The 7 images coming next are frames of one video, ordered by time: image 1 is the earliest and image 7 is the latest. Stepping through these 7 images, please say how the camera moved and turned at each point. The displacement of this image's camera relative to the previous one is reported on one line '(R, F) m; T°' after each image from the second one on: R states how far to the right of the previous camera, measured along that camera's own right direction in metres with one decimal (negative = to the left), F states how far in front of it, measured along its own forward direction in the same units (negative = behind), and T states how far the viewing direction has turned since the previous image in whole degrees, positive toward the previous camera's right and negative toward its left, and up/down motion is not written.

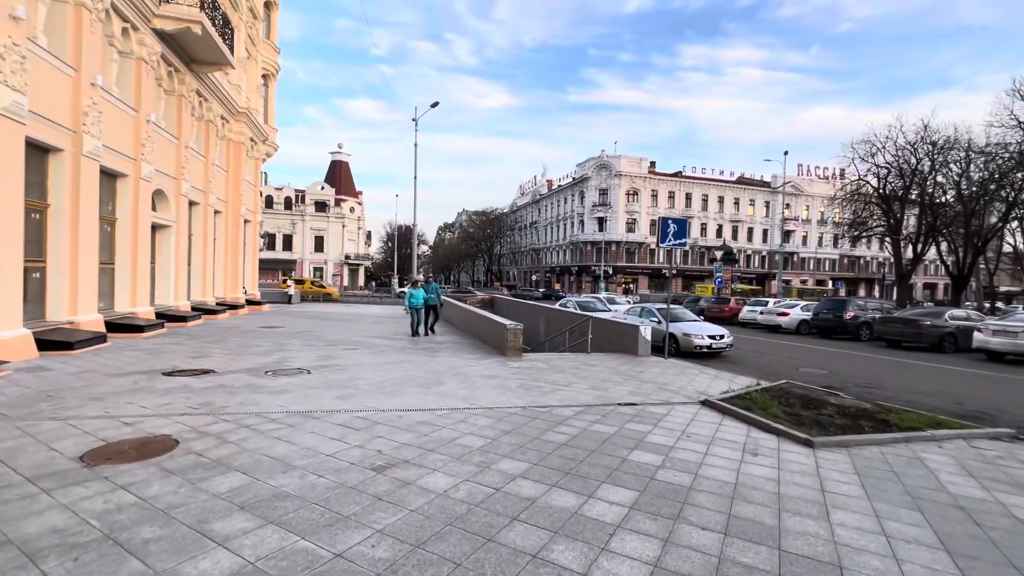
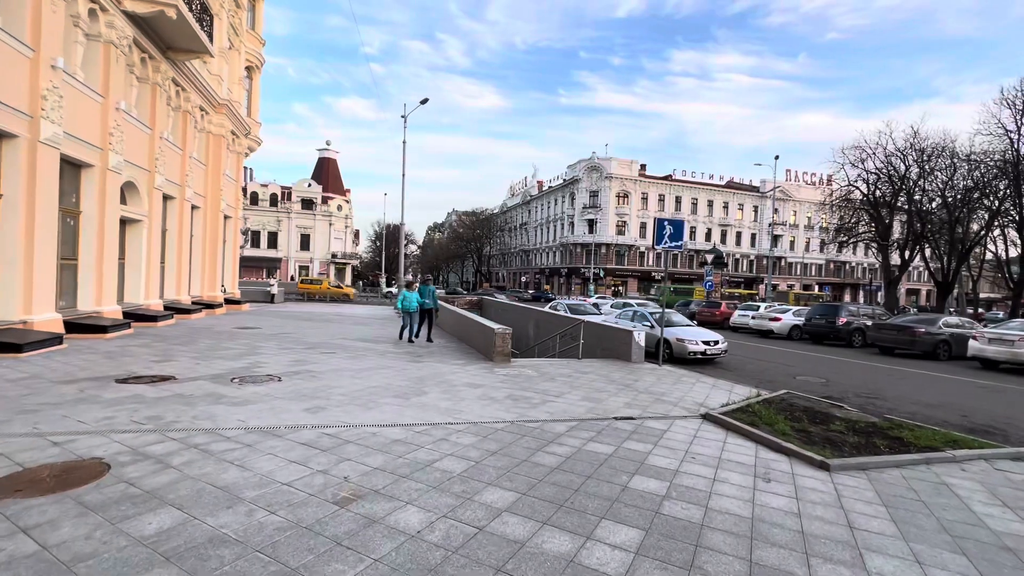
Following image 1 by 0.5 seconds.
(0.0, +0.5) m; +1°
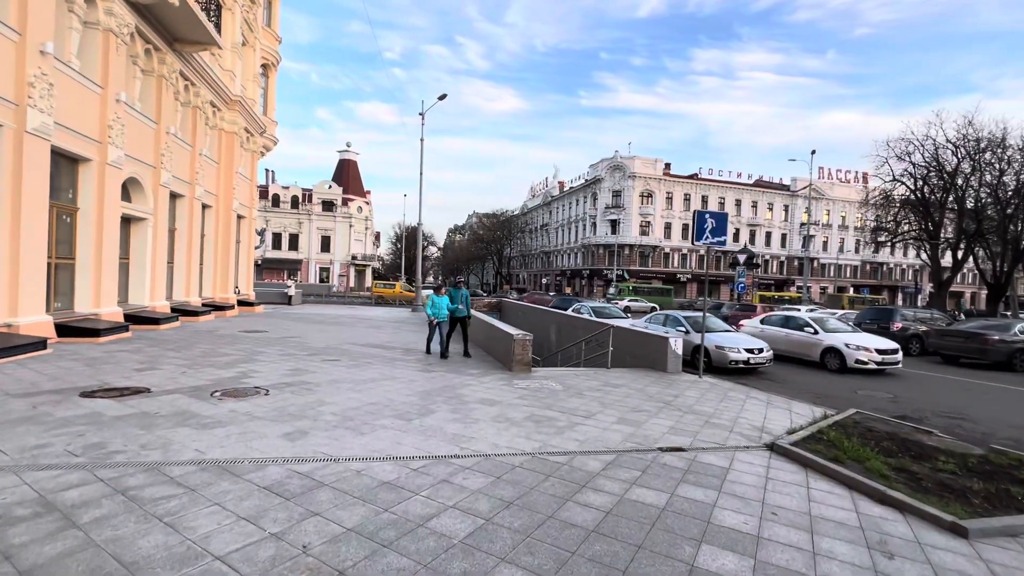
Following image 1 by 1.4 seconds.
(0.0, +1.1) m; -3°
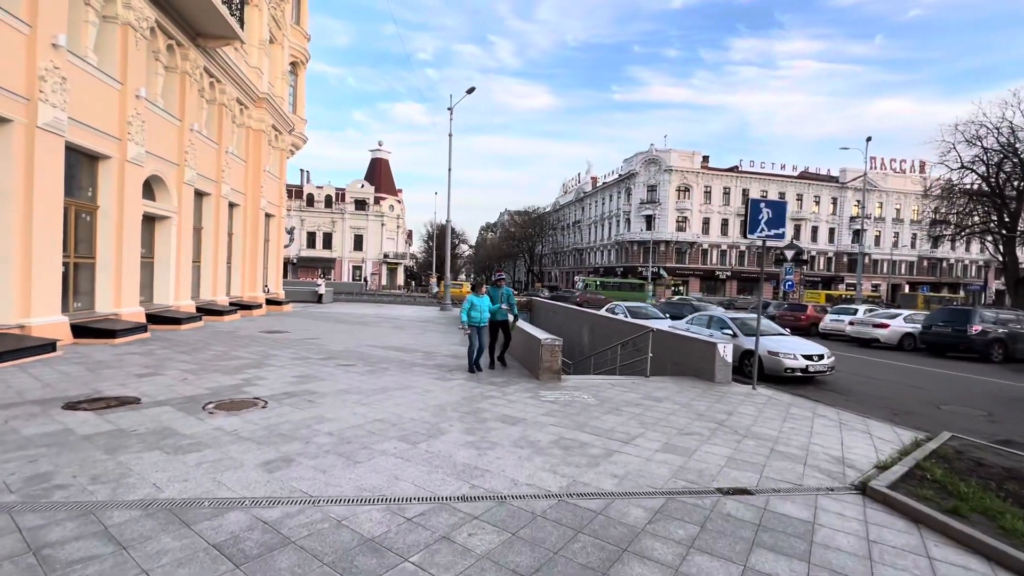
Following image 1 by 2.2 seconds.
(+0.1, +0.9) m; -4°
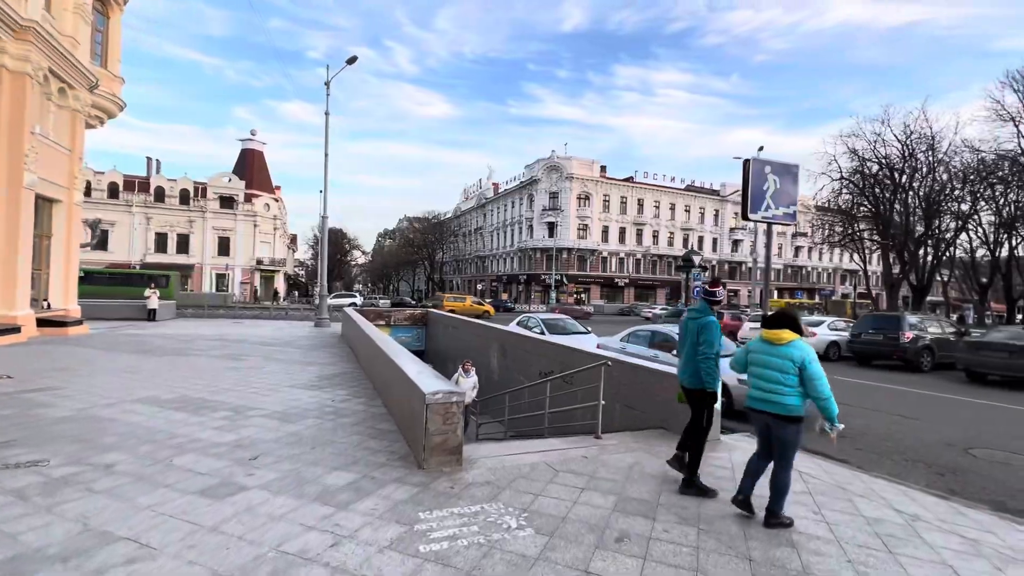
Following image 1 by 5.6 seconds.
(+0.4, +3.8) m; +12°
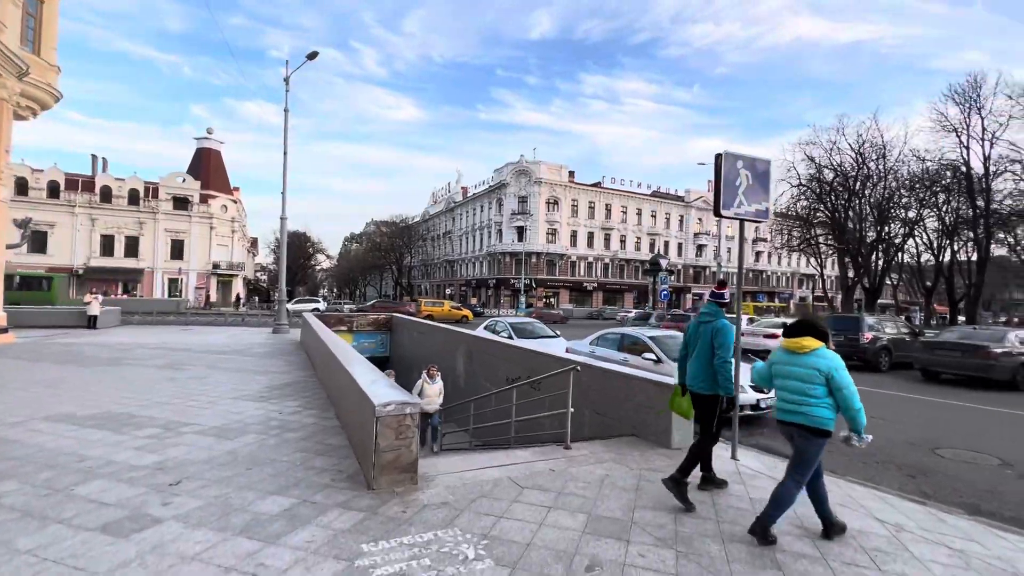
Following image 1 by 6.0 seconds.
(+0.1, +0.4) m; +4°
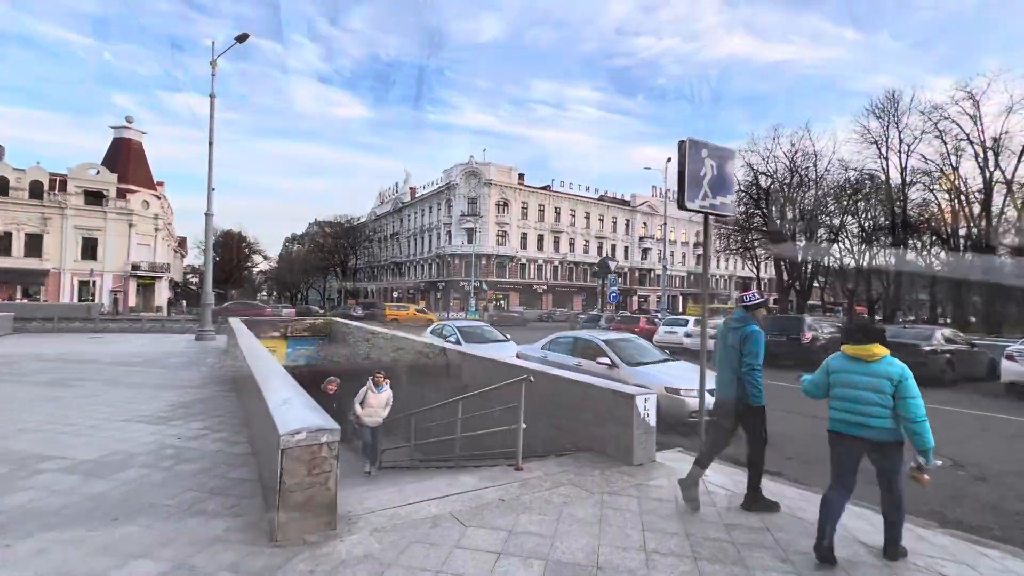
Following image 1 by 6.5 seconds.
(+0.1, +0.7) m; +6°
